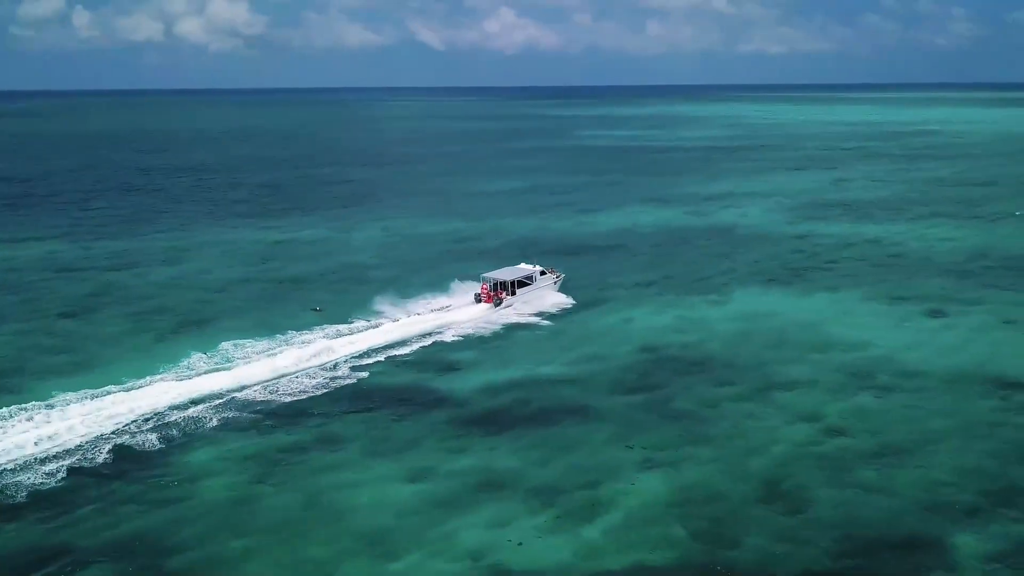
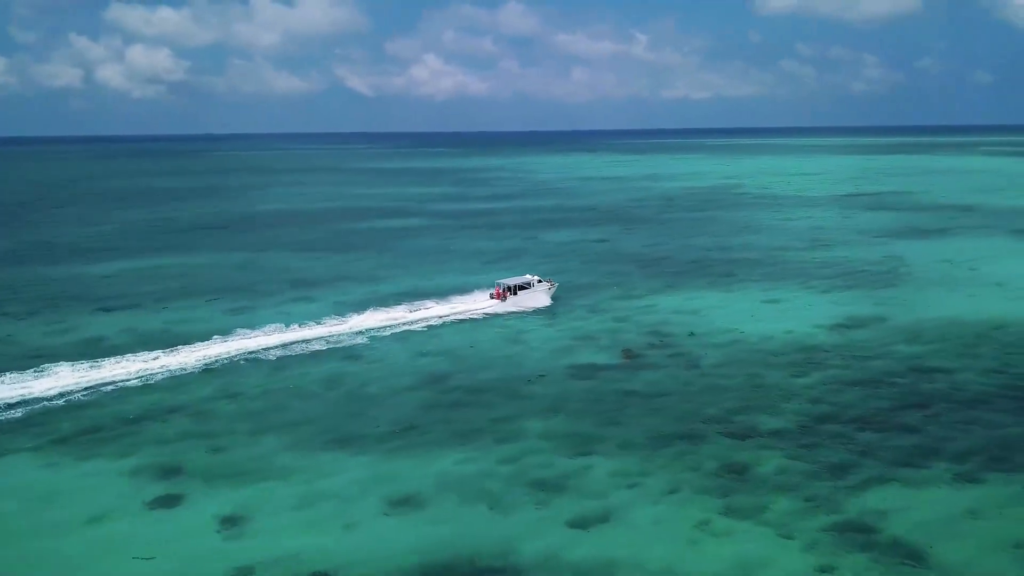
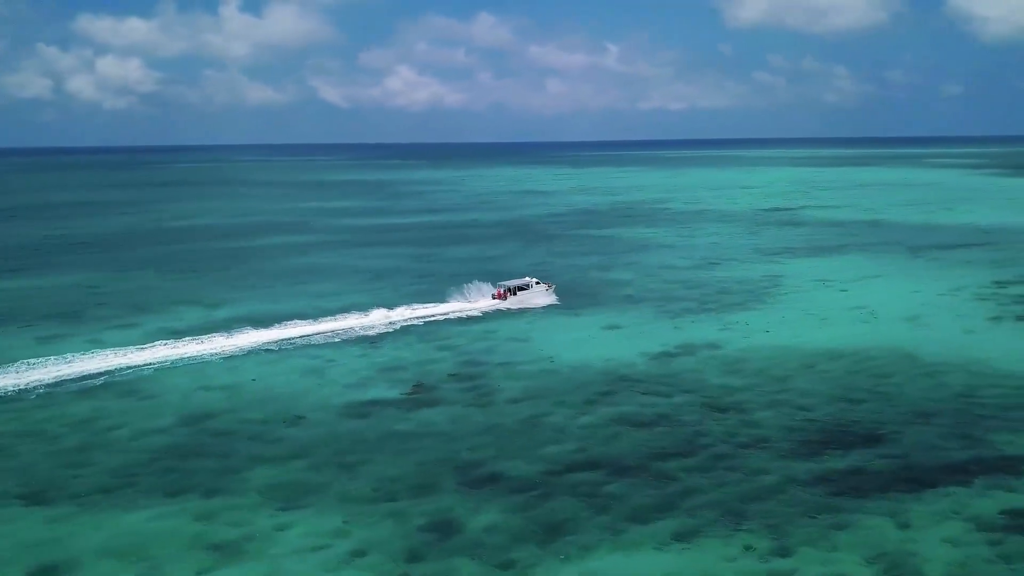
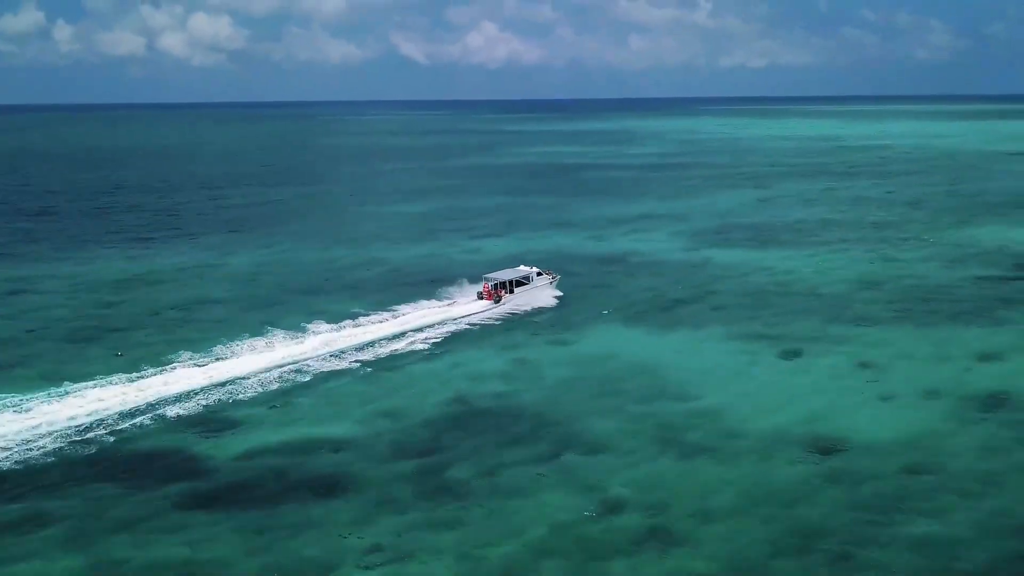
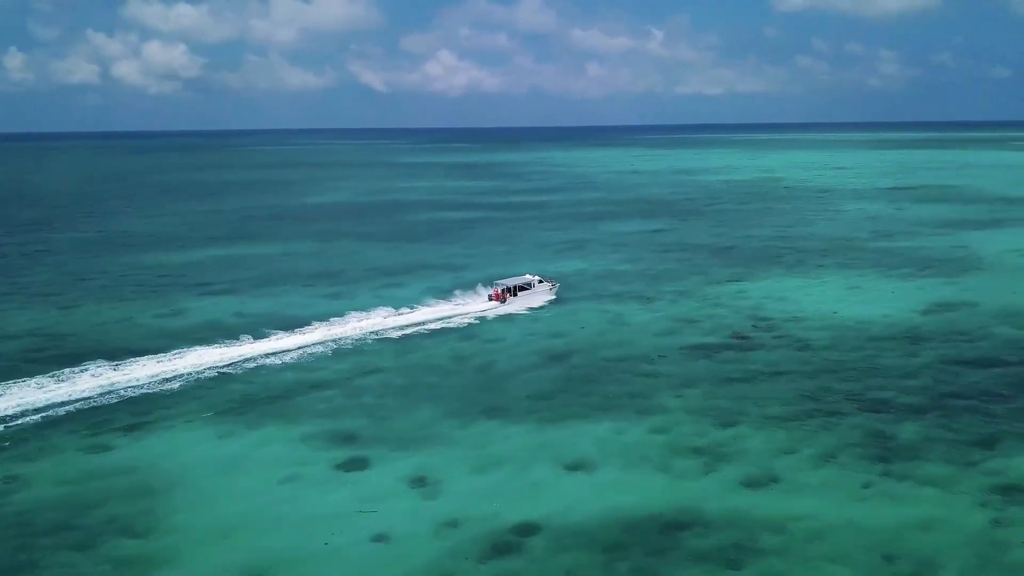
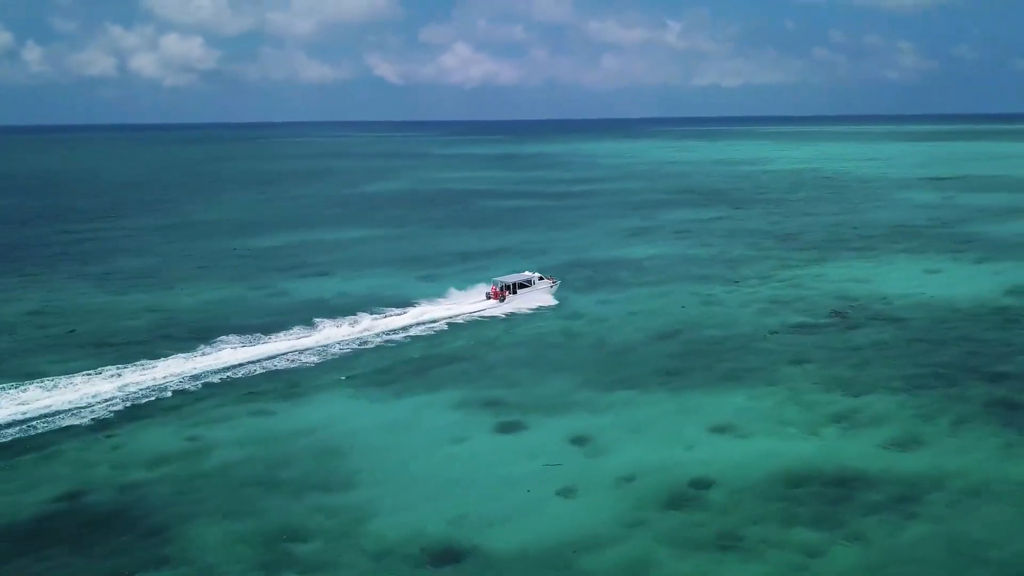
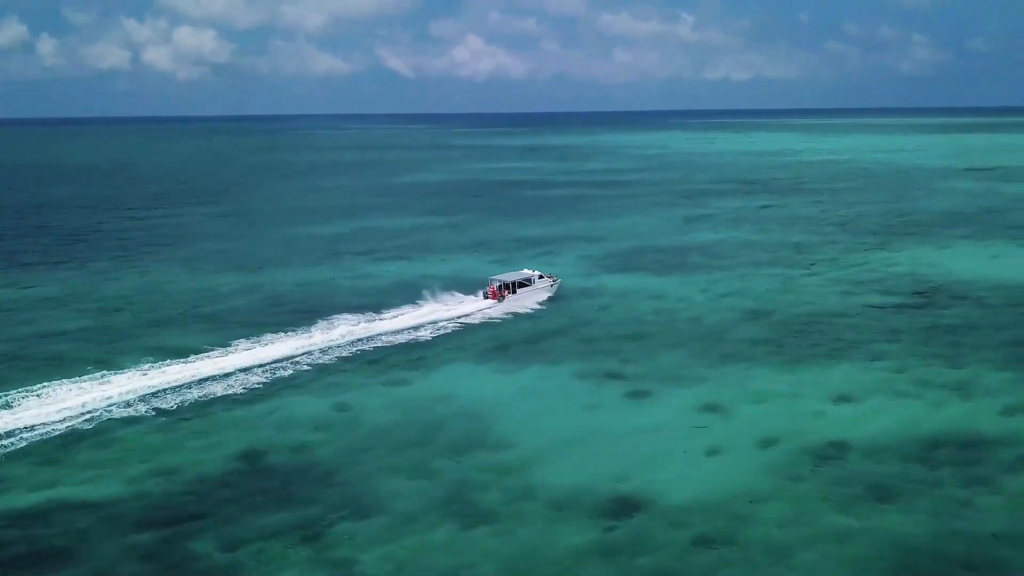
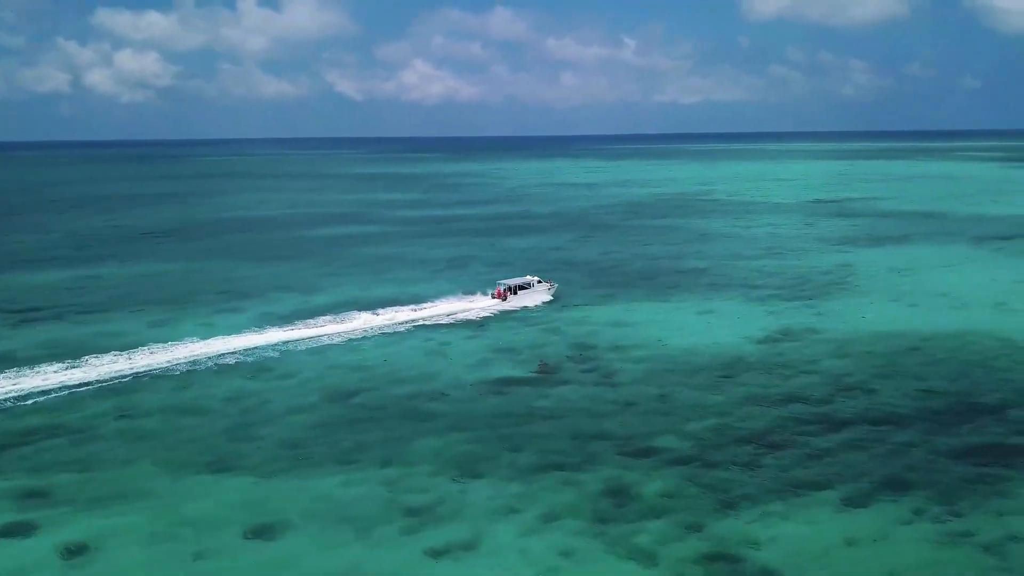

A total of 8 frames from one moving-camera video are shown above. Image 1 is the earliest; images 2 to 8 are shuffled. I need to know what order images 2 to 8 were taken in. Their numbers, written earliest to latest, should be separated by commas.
4, 7, 6, 5, 2, 8, 3
